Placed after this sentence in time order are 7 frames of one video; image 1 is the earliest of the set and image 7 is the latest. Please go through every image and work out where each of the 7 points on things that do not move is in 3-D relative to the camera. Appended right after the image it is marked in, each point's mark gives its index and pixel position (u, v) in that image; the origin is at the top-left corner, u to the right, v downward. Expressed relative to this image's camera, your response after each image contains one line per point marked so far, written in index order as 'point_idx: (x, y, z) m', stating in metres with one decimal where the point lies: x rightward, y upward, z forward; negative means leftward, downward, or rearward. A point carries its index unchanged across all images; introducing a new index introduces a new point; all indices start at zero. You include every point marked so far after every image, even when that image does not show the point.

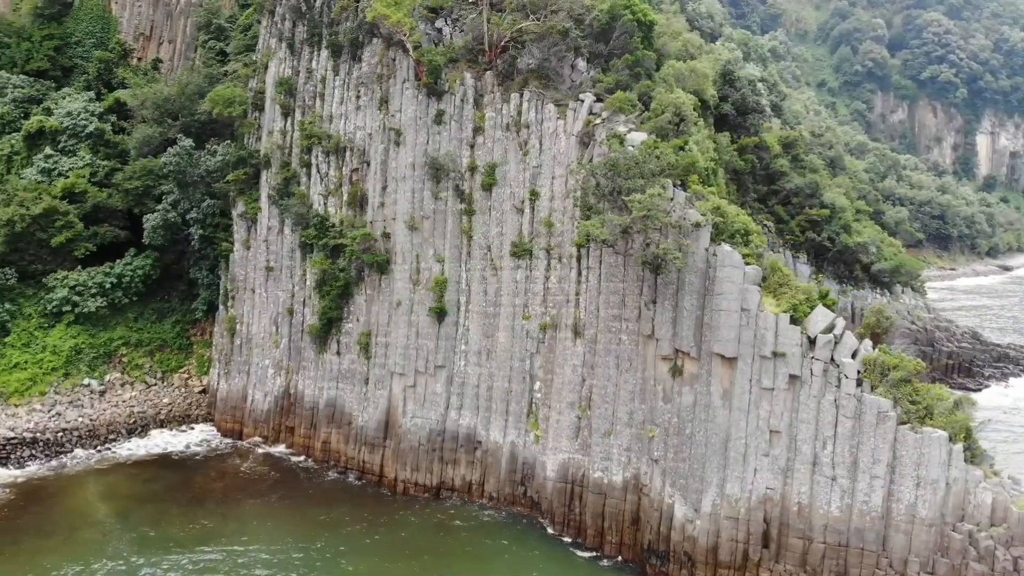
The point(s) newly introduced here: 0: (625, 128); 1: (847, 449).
0: (+2.6, +3.7, +19.9) m
1: (+6.3, -3.0, +16.2) m
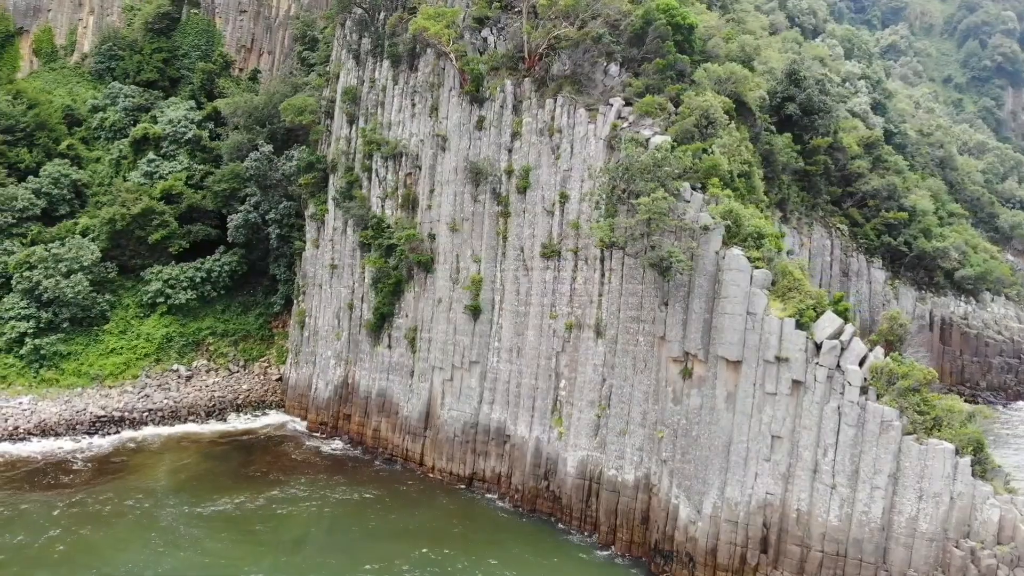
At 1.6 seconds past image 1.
0: (+3.2, +3.6, +20.1) m
1: (+6.2, -3.1, +15.9) m
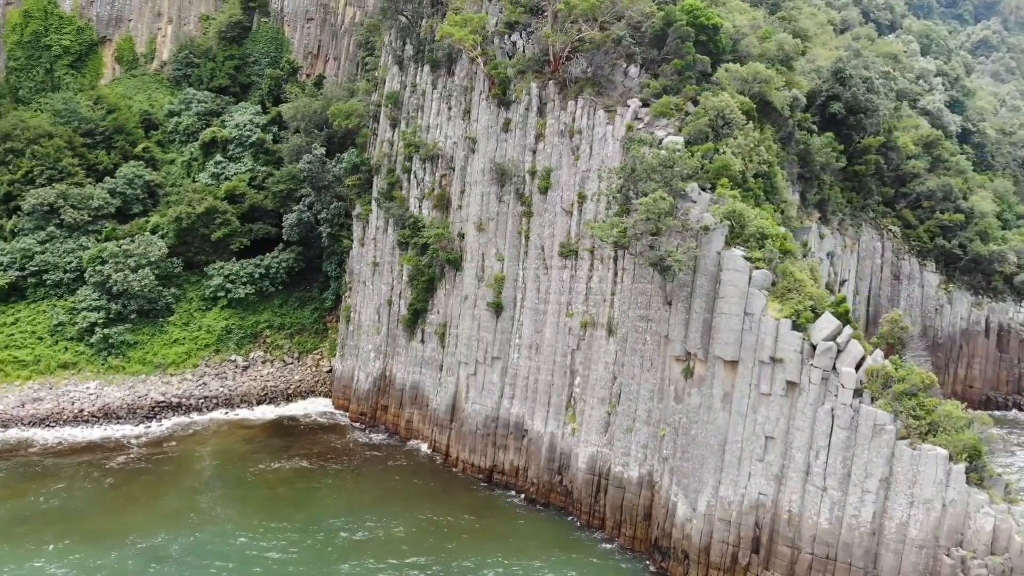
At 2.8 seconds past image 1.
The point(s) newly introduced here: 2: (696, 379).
0: (+3.5, +3.6, +20.3) m
1: (+6.0, -3.2, +15.8) m
2: (+3.9, -1.9, +18.1) m
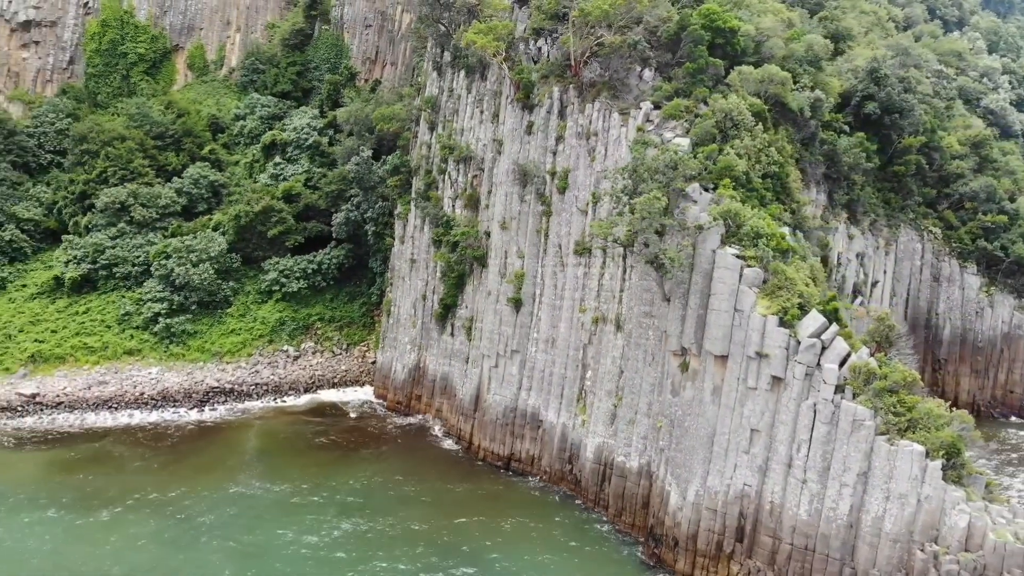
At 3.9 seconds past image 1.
0: (+3.8, +3.7, +20.9) m
1: (+5.8, -3.1, +16.2) m
2: (+3.9, -1.9, +18.7) m
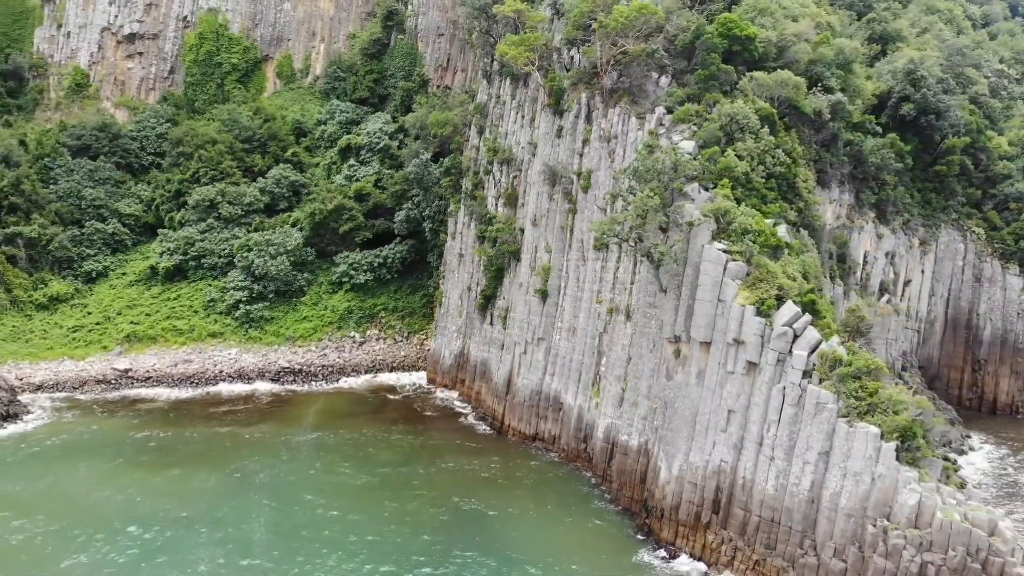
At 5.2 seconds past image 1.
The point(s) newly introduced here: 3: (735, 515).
0: (+4.3, +3.9, +22.4) m
1: (+5.6, -2.9, +17.5) m
2: (+4.0, -1.7, +20.2) m
3: (+4.7, -4.8, +18.2) m
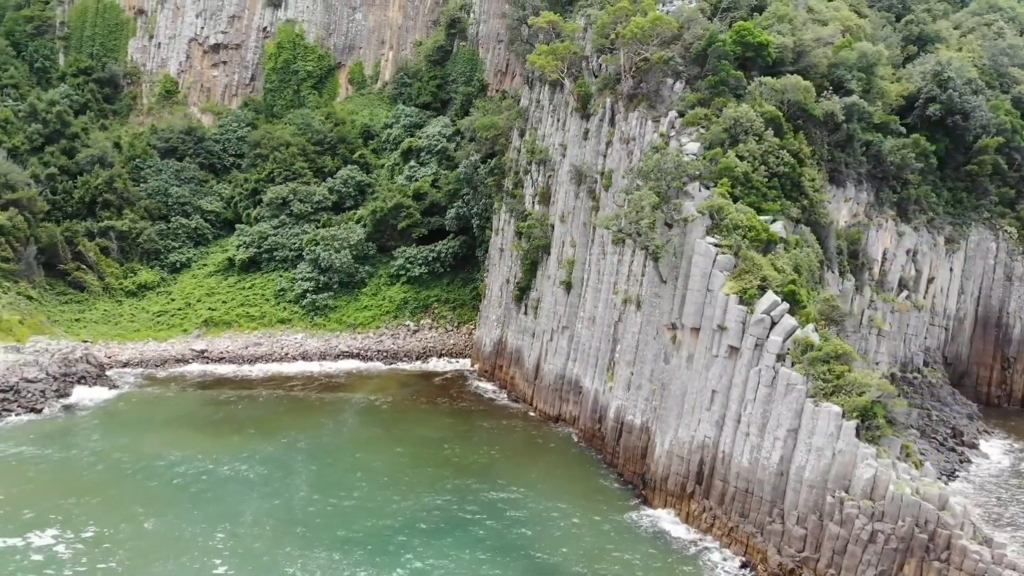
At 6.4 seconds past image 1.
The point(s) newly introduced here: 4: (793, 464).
0: (+4.8, +4.1, +24.1) m
1: (+5.5, -2.7, +19.0) m
2: (+4.2, -1.4, +21.9) m
3: (+4.7, -4.6, +19.8) m
4: (+6.0, -3.7, +18.4) m
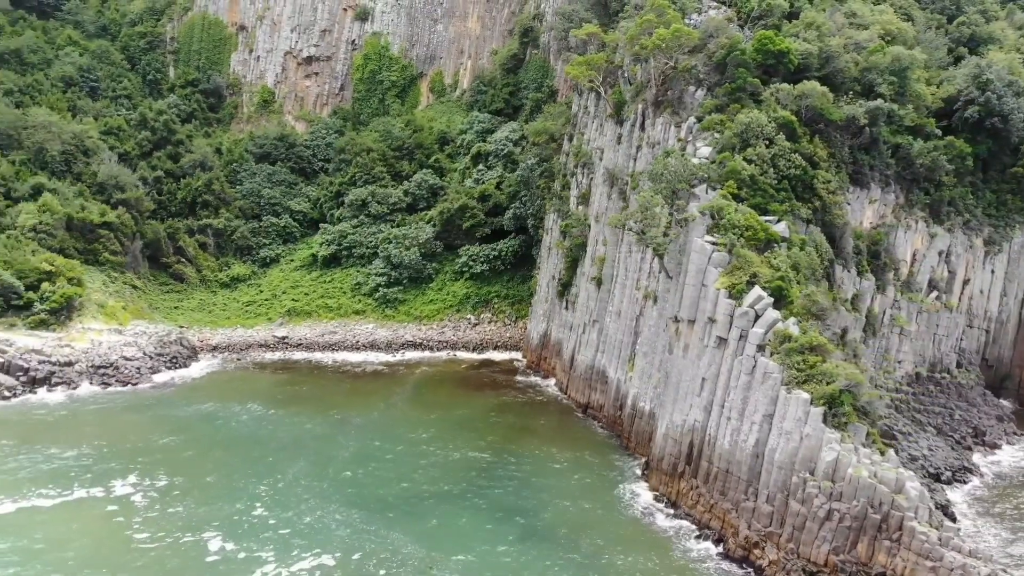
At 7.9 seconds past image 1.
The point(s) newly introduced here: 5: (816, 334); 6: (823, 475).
0: (+5.5, +4.2, +25.5) m
1: (+5.4, -2.6, +20.5) m
2: (+4.5, -1.3, +23.4) m
3: (+4.7, -4.4, +21.3) m
4: (+5.8, -3.6, +19.7) m
5: (+7.1, -1.0, +20.1) m
6: (+6.5, -3.9, +18.4) m
